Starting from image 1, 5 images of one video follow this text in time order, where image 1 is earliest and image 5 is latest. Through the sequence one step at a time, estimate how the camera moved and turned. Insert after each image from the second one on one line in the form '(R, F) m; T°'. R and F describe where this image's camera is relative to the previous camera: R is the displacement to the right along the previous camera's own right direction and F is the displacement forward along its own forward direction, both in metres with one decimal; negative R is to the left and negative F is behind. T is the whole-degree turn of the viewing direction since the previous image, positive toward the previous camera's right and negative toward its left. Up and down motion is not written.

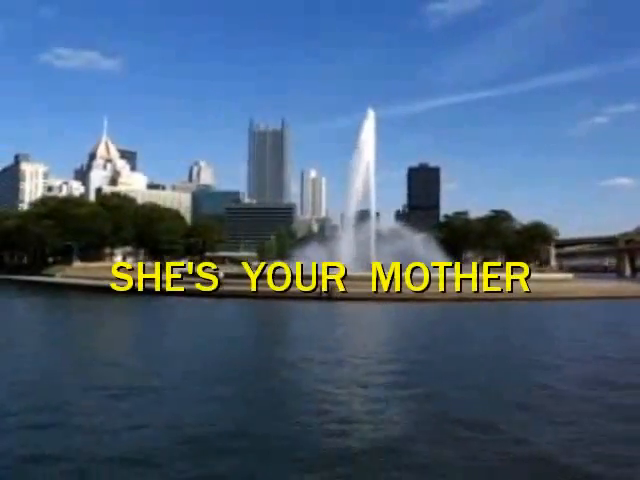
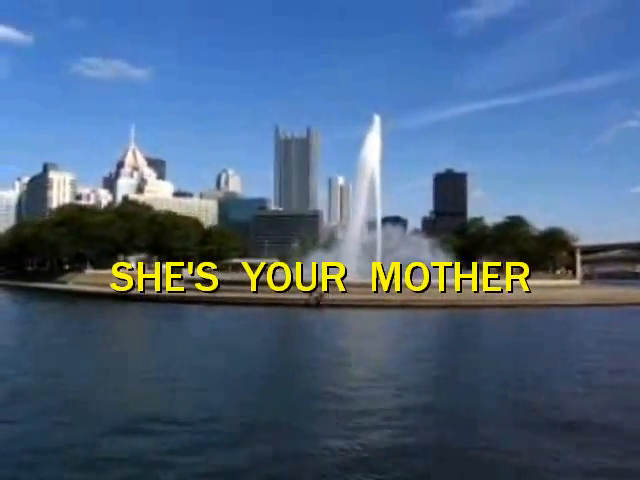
(+1.1, 0.0) m; -1°
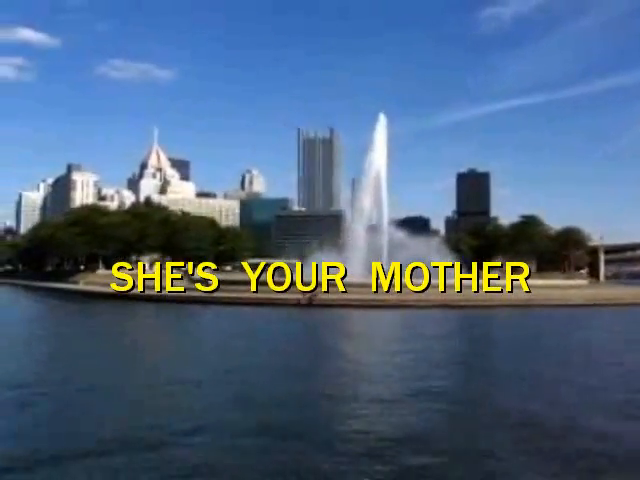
(+0.9, +0.1) m; -1°
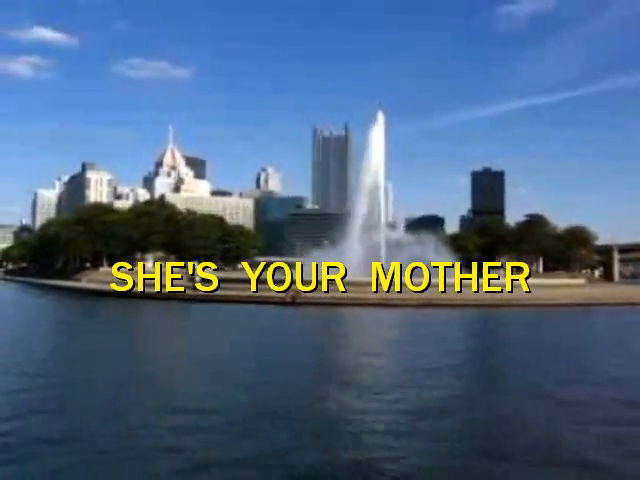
(+0.3, 0.0) m; 0°
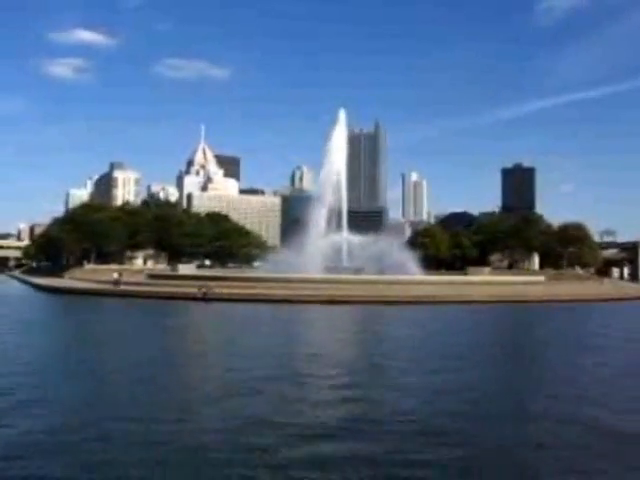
(+0.6, +0.2) m; -1°
